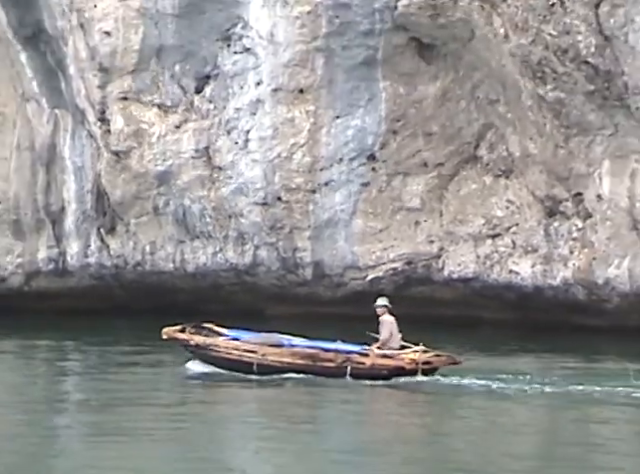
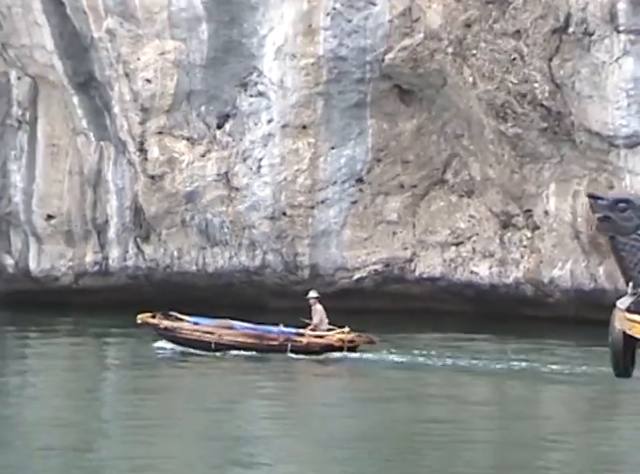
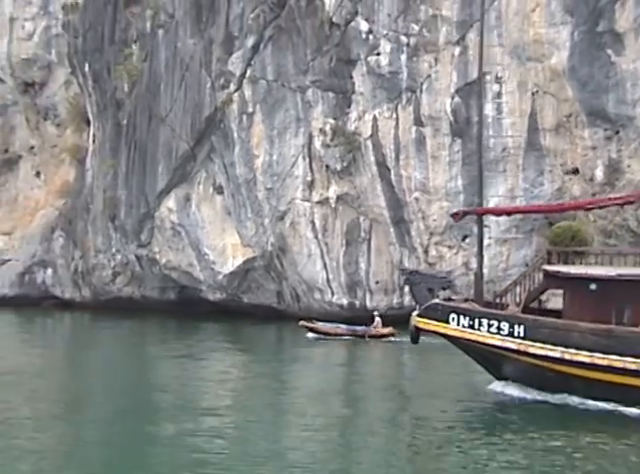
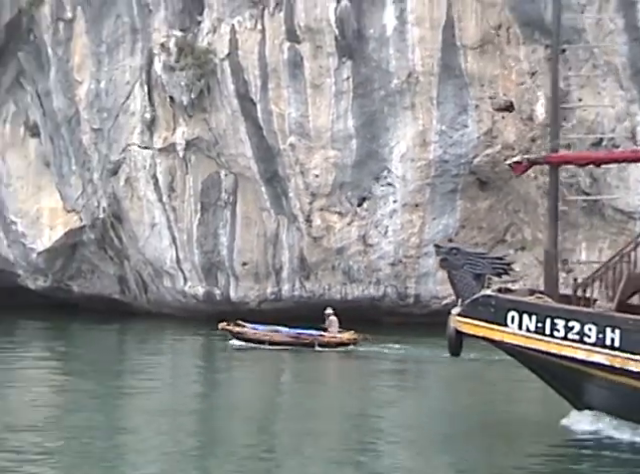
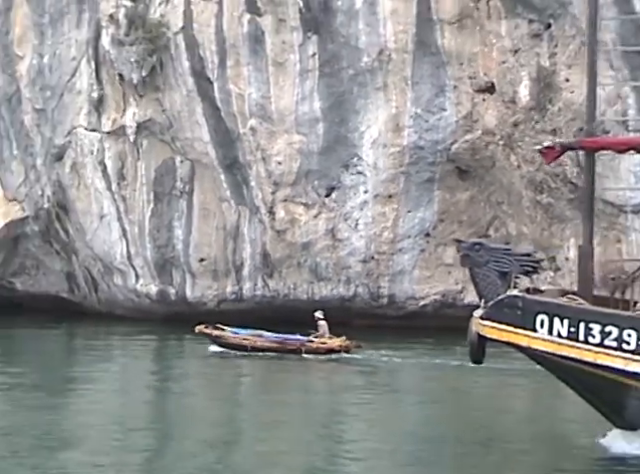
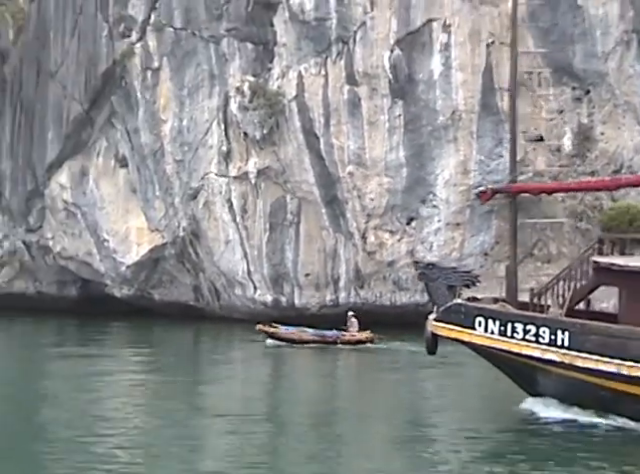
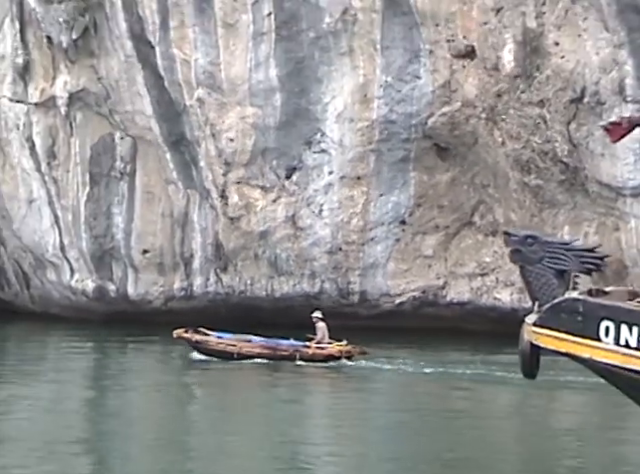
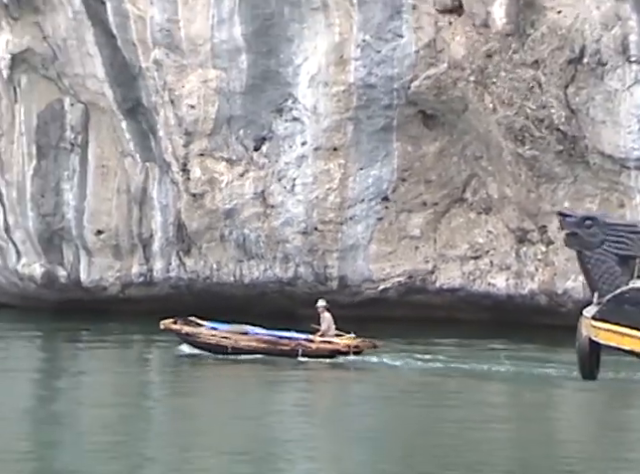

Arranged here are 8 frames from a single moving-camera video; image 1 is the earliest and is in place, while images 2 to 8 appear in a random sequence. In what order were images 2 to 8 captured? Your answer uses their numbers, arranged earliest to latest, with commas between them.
2, 8, 7, 5, 4, 6, 3
